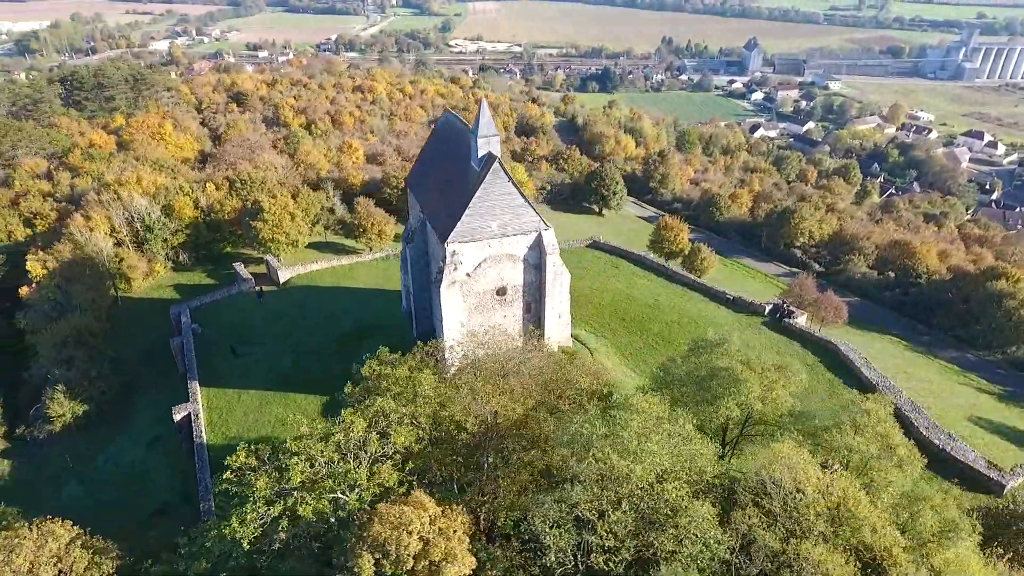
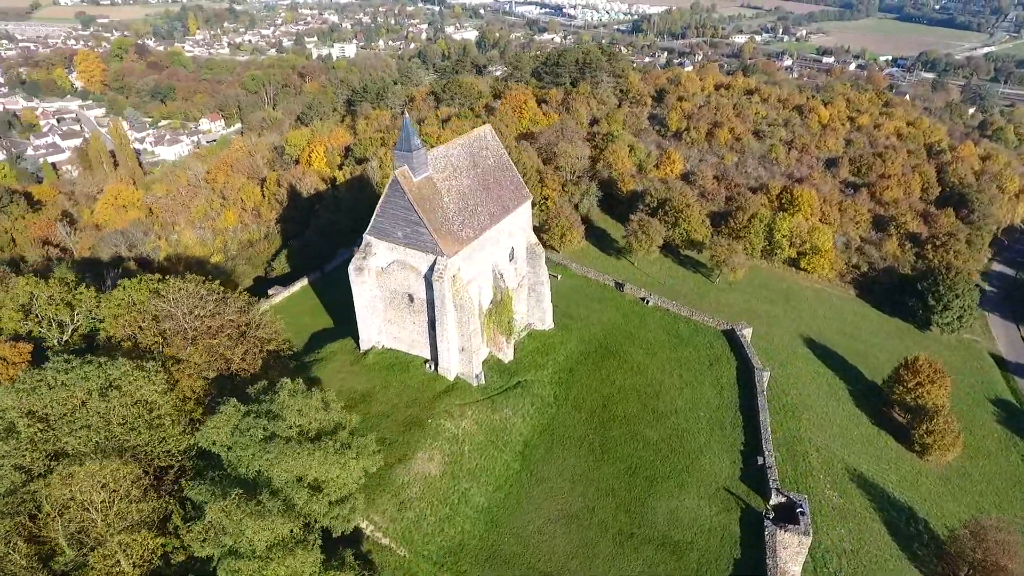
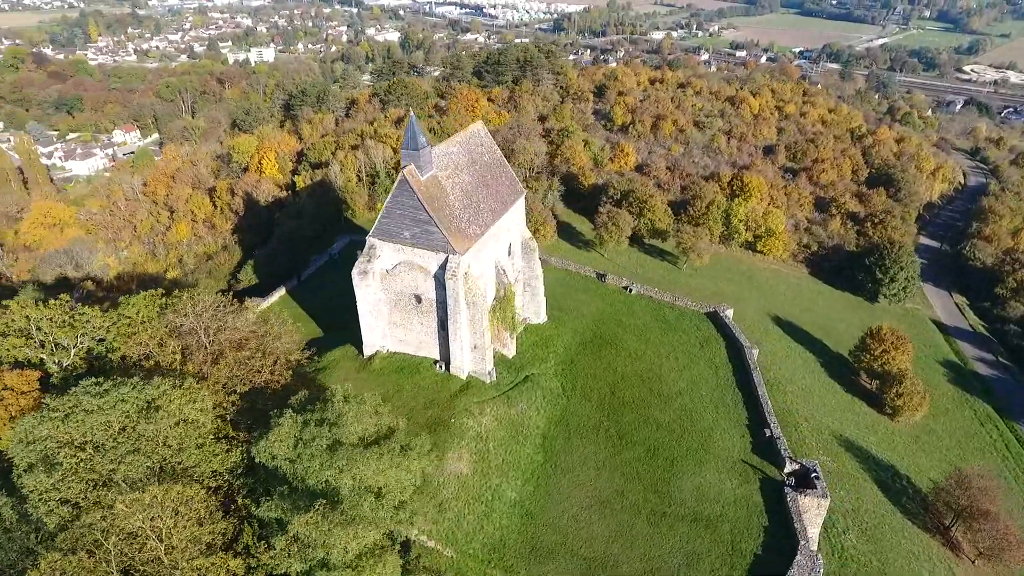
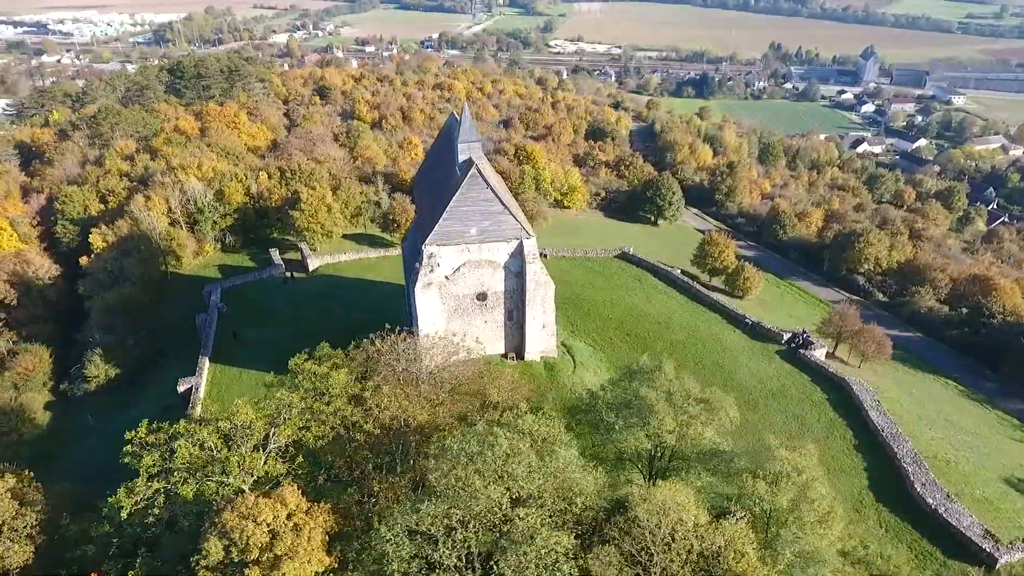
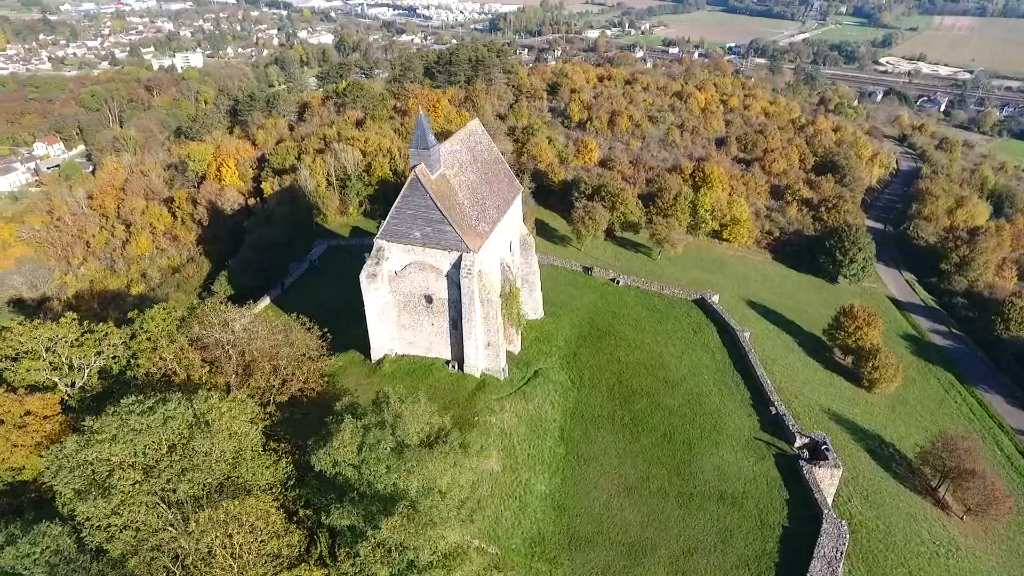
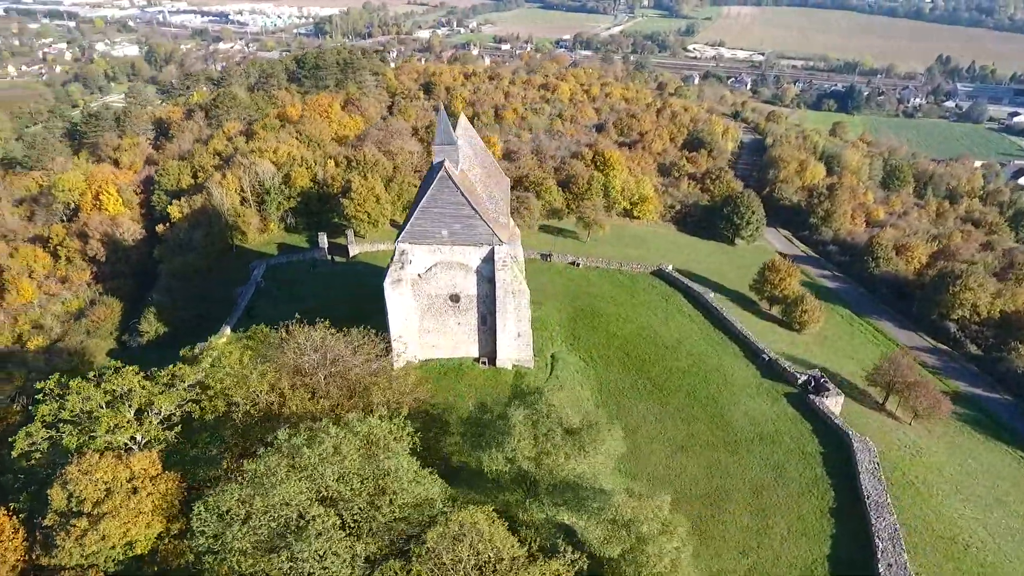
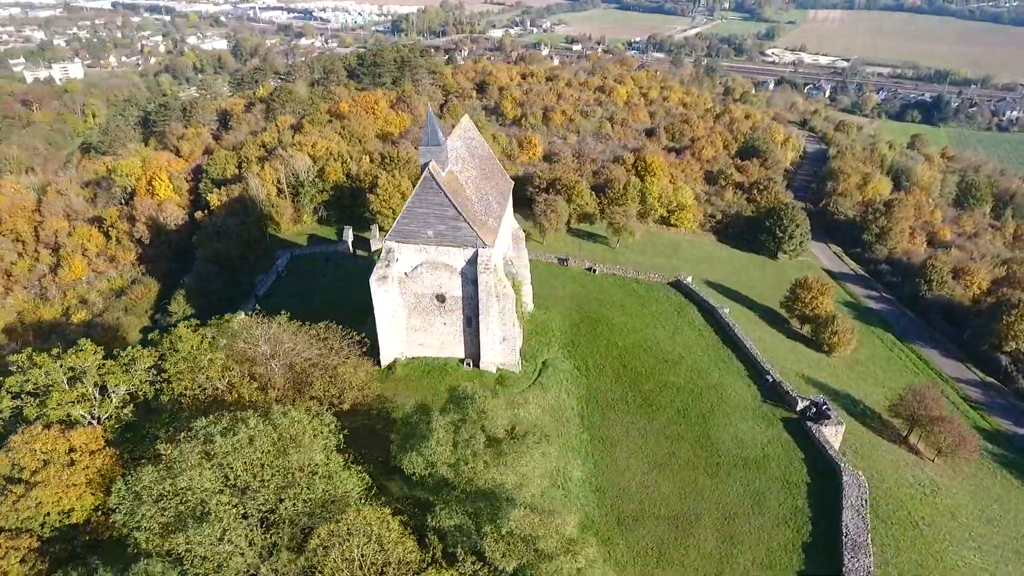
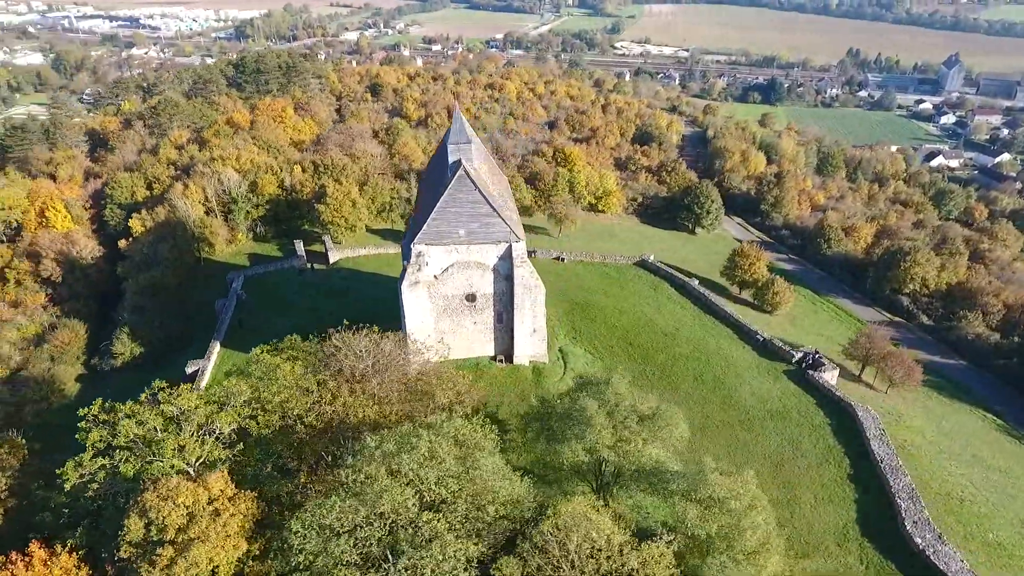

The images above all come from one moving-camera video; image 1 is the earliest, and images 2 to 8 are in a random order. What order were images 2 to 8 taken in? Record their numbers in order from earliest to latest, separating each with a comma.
4, 8, 6, 7, 5, 3, 2
